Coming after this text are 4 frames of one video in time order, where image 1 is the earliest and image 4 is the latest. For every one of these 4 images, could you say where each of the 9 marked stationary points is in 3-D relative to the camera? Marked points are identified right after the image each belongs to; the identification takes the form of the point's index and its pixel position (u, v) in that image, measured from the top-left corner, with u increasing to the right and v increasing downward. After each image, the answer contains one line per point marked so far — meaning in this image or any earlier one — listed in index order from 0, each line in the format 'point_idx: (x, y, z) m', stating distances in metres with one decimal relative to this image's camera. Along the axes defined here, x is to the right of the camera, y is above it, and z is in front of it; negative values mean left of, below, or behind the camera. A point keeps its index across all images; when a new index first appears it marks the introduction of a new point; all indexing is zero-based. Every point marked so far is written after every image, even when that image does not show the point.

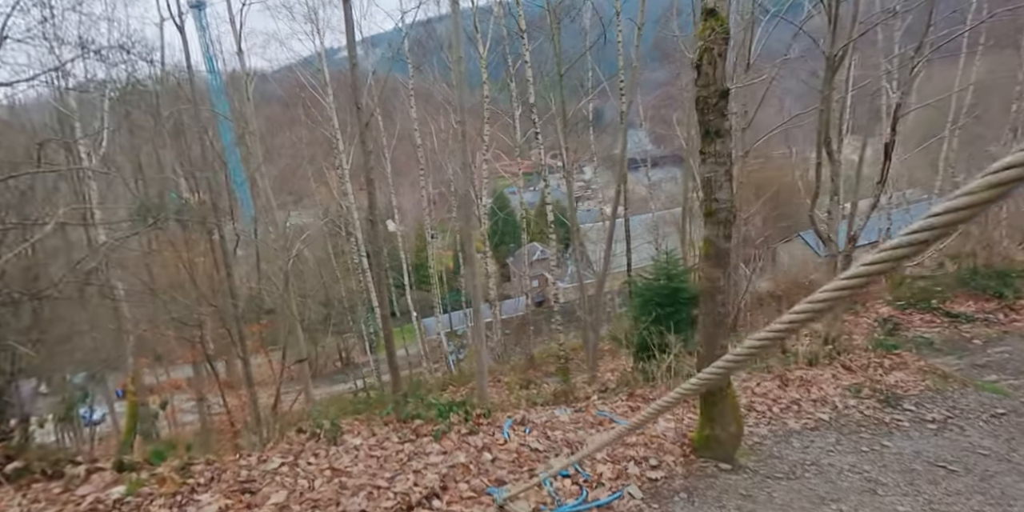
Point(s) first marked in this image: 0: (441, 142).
0: (-1.7, +2.8, +16.6) m
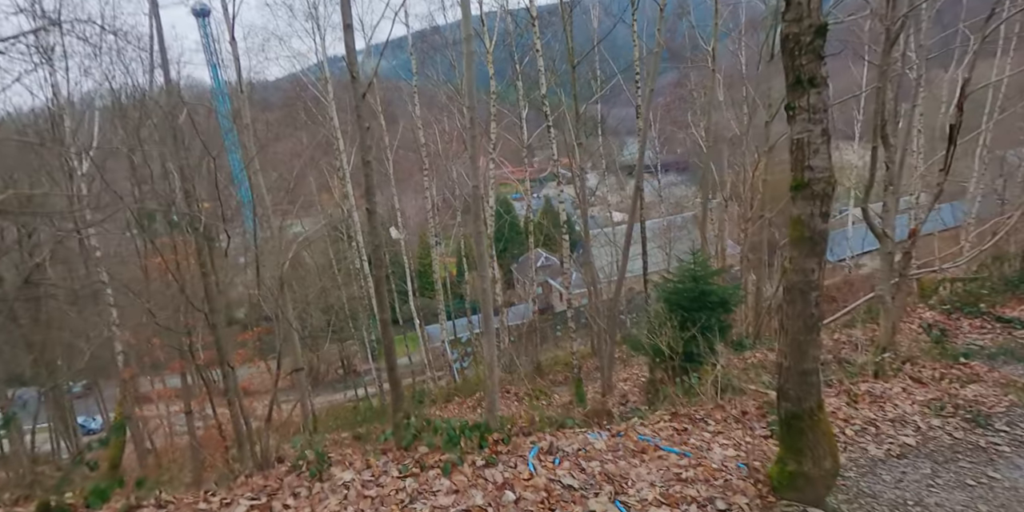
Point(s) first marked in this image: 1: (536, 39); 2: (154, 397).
0: (-1.6, +2.7, +16.1) m
1: (+0.4, +3.5, +10.8) m
2: (-6.0, -2.4, +11.4) m
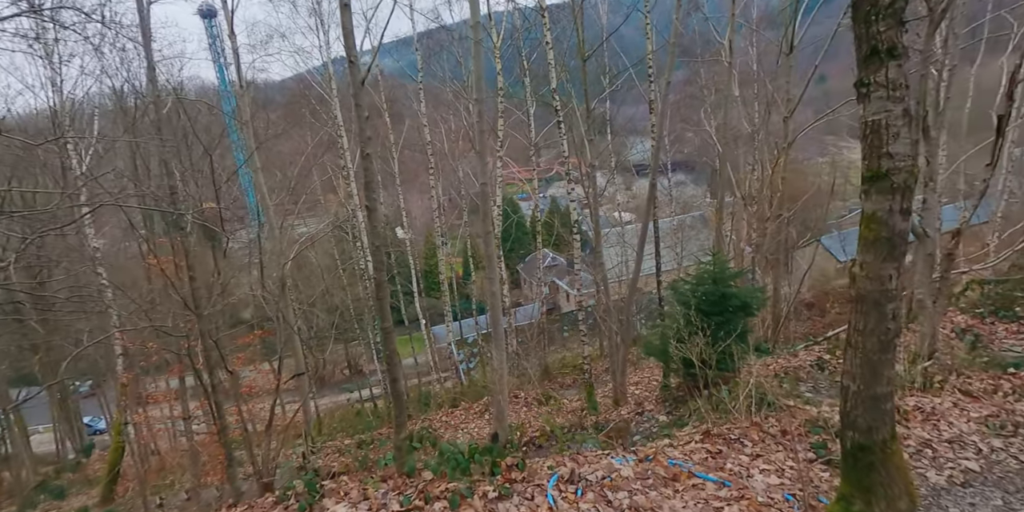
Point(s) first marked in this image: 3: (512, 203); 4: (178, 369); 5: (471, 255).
0: (-1.4, +2.6, +15.8) m
1: (+0.5, +3.5, +10.5) m
2: (-5.9, -2.4, +11.2) m
3: (0.0, +1.6, +19.7) m
4: (-4.7, -1.6, +9.4) m
5: (-1.1, 0.0, +16.9) m
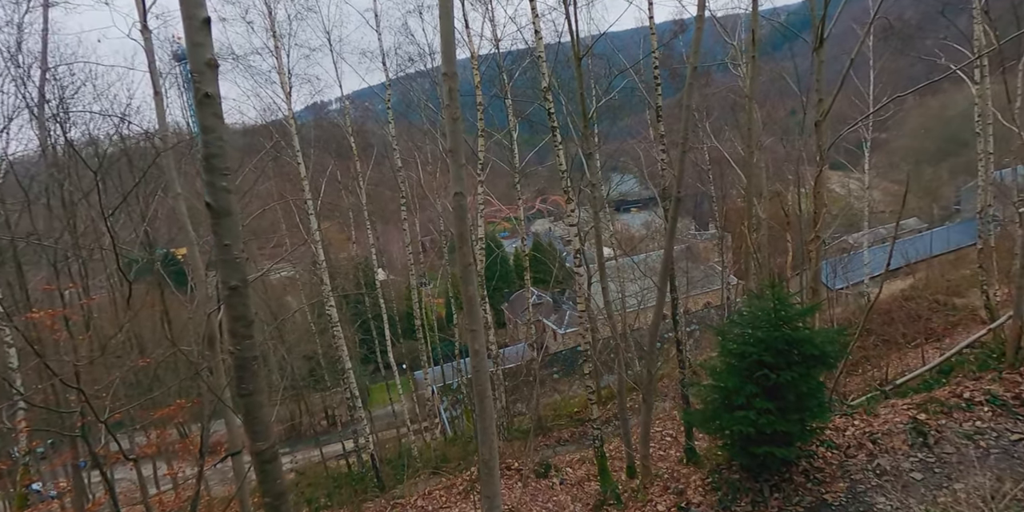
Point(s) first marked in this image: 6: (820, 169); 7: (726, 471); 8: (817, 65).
0: (-1.8, +1.8, +14.5) m
1: (+0.2, +2.9, +9.3) m
2: (-6.0, -3.1, +9.4) m
3: (-0.4, +0.5, +18.3) m
4: (-4.8, -2.1, +7.7) m
5: (-1.4, -0.9, +15.4) m
6: (+3.6, +1.0, +7.9) m
7: (+2.2, -2.2, +7.0) m
8: (+3.7, +2.3, +8.3) m
